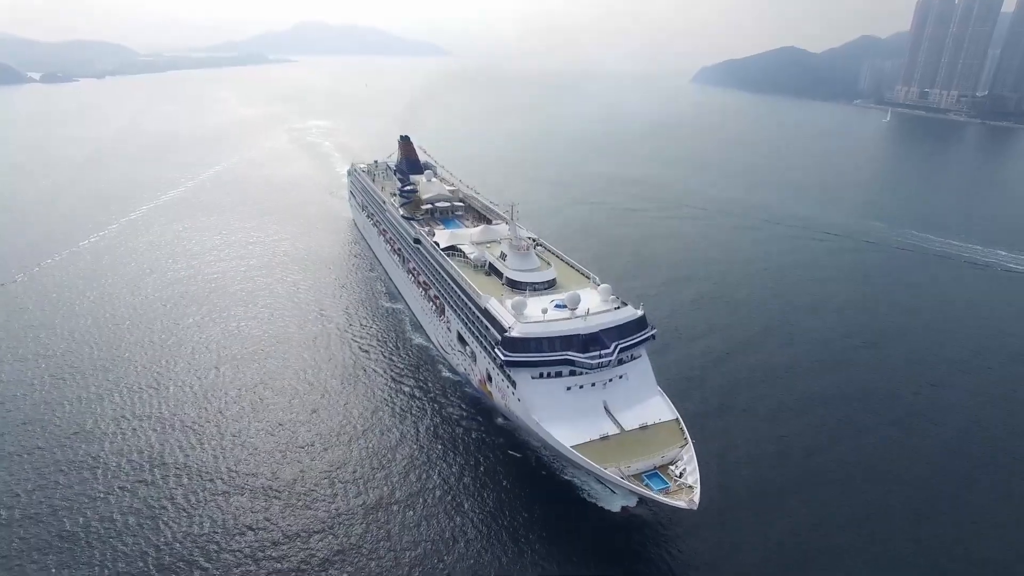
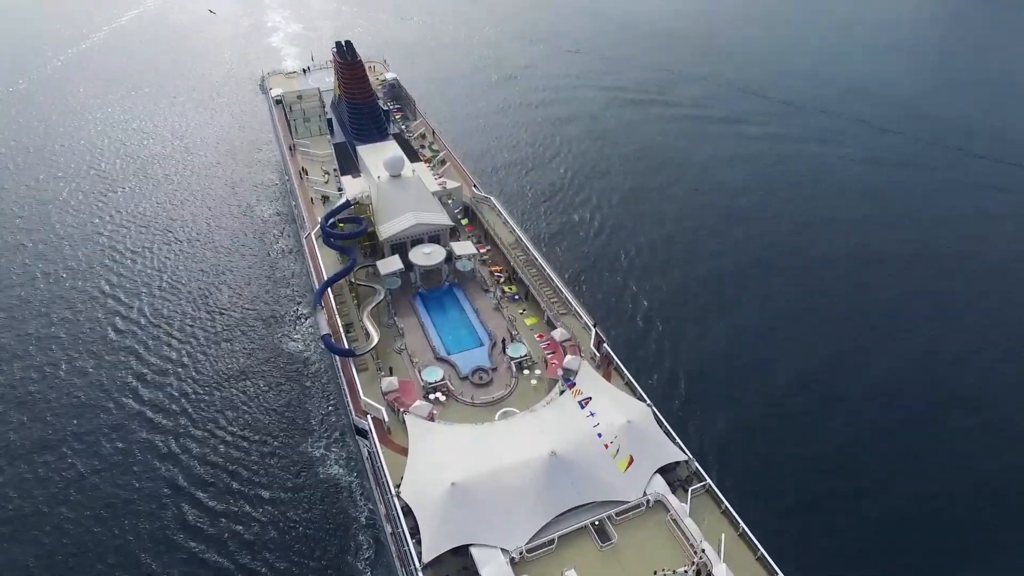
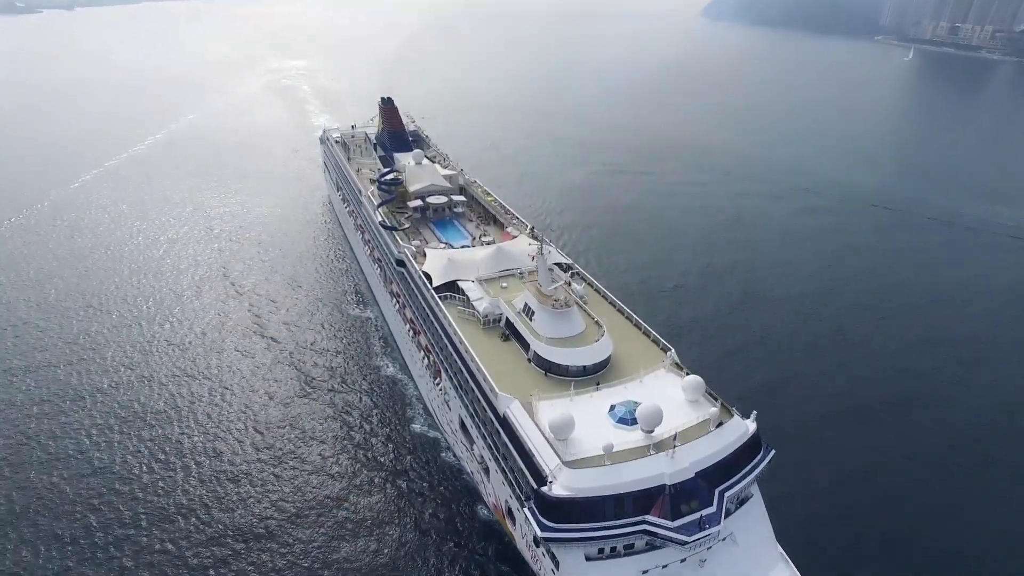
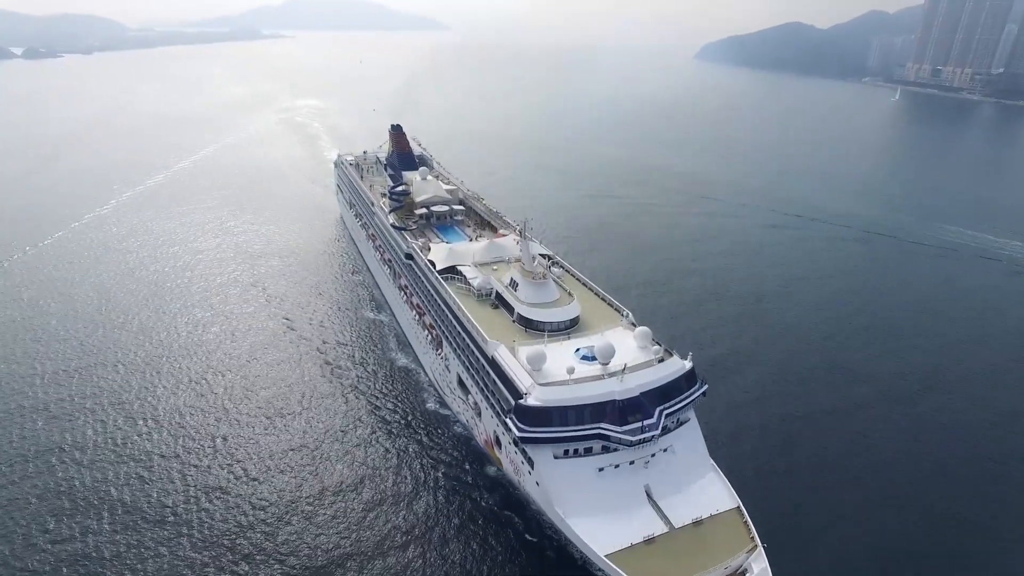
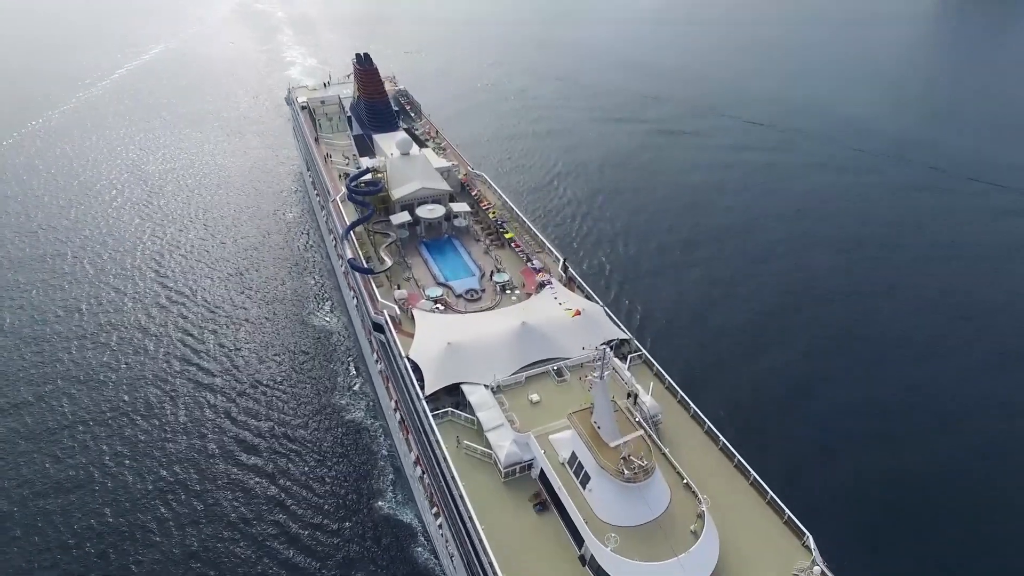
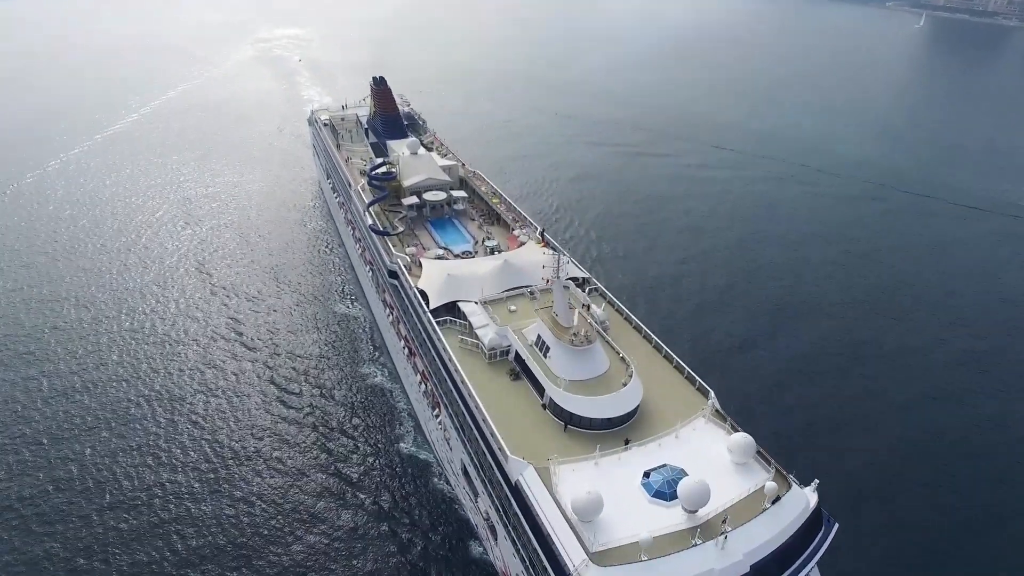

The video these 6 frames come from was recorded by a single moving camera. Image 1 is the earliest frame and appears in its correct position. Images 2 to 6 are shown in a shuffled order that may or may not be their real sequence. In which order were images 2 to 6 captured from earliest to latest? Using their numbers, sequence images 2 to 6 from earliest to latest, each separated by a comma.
4, 3, 6, 5, 2
